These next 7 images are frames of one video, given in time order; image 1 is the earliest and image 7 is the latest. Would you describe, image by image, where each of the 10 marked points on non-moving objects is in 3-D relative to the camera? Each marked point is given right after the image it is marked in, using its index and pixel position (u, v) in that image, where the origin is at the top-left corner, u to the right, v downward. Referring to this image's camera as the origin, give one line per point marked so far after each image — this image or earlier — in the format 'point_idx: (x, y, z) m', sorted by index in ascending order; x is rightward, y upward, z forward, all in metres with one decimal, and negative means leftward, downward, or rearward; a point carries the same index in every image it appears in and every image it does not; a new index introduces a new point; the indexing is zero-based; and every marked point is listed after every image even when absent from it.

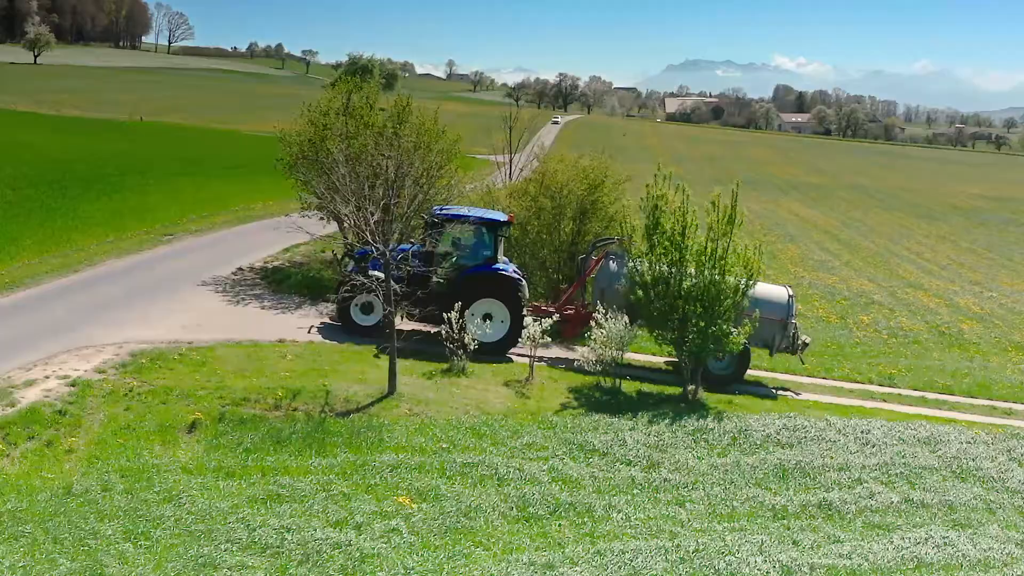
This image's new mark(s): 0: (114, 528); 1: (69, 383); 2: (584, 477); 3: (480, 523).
0: (-4.0, -2.4, +8.3) m
1: (-6.7, -1.5, +12.6) m
2: (+1.0, -2.6, +11.4) m
3: (-0.4, -2.8, +9.6) m
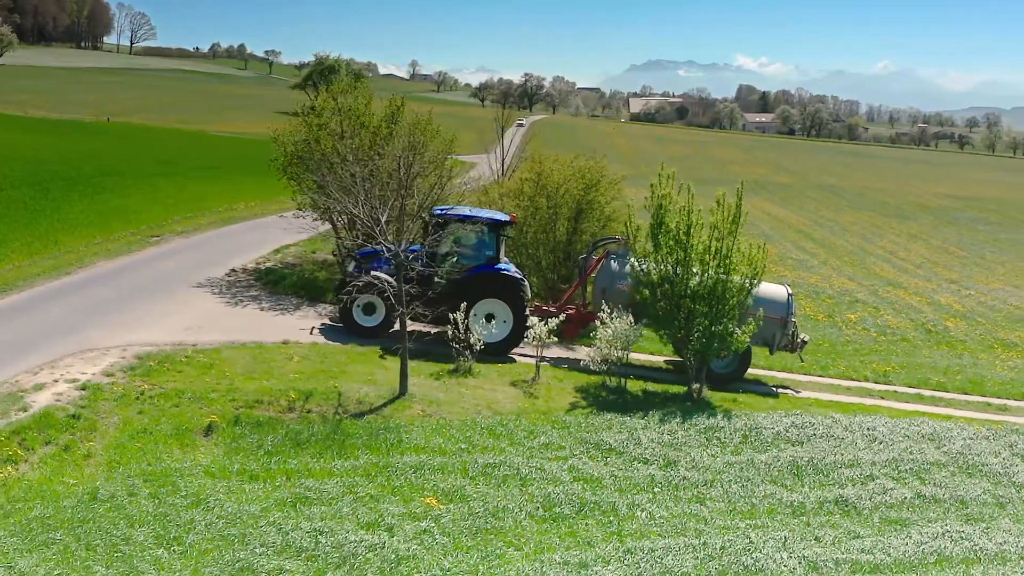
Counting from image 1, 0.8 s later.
0: (-3.6, -2.4, +8.2) m
1: (-6.5, -1.5, +12.4) m
2: (+1.3, -2.6, +11.5) m
3: (0.0, -2.8, +9.6) m
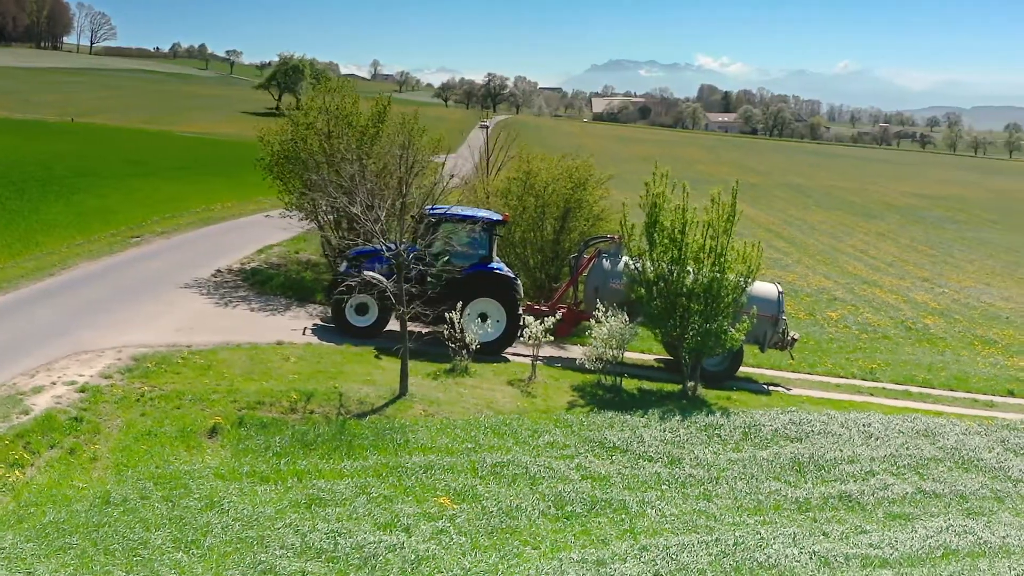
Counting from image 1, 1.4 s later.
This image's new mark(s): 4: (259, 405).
0: (-3.4, -2.5, +8.1) m
1: (-6.4, -1.5, +12.2) m
2: (+1.4, -2.6, +11.5) m
3: (+0.1, -2.7, +9.6) m
4: (-3.9, -1.8, +12.6) m
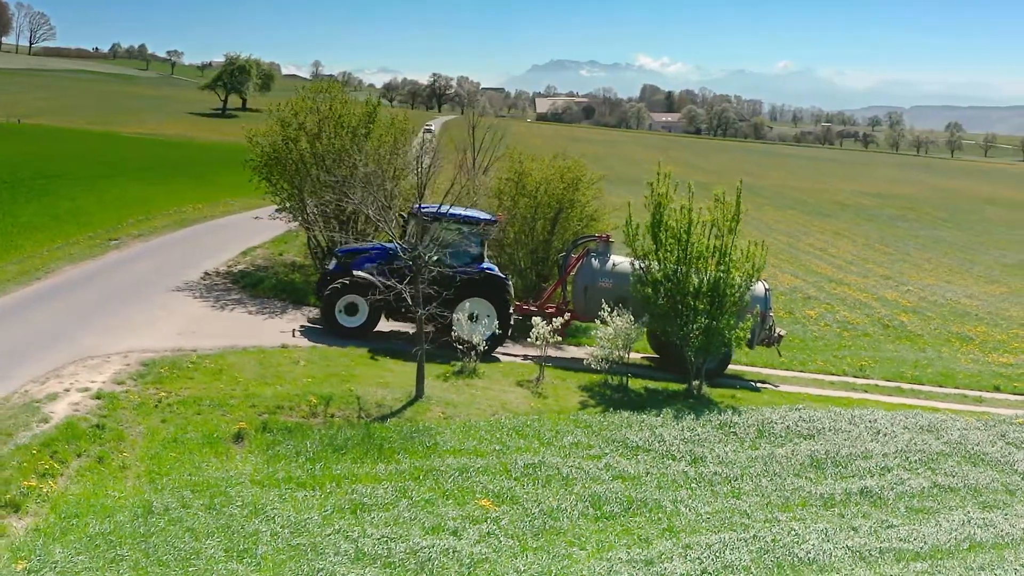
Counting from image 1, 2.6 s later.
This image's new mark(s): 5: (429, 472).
0: (-2.9, -2.5, +7.9) m
1: (-6.0, -1.6, +11.9) m
2: (+1.8, -2.6, +11.6) m
3: (+0.6, -2.8, +9.6) m
4: (-3.5, -1.8, +12.4) m
5: (-1.1, -2.3, +10.5) m
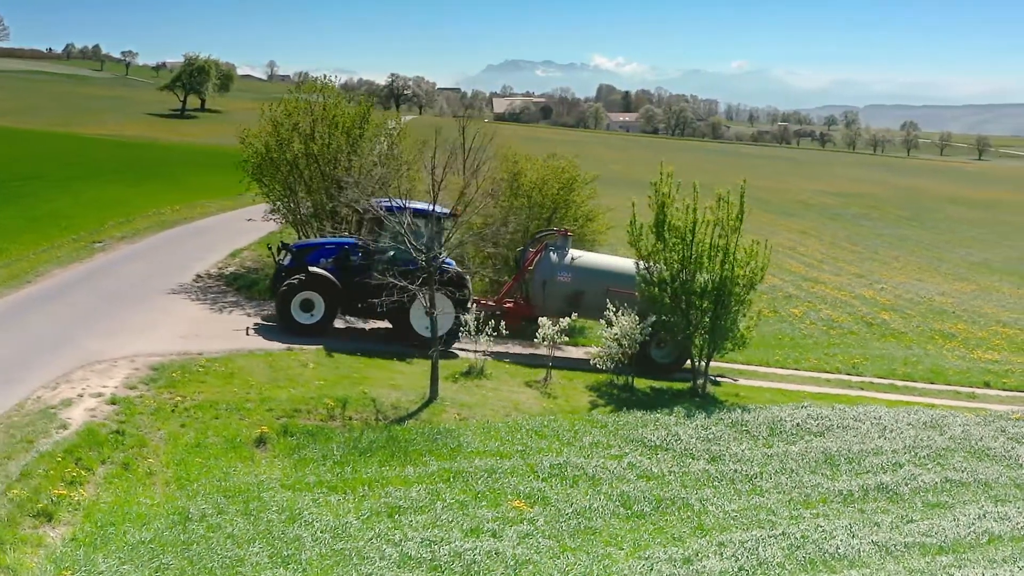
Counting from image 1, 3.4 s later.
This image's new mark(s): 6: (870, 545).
0: (-2.4, -2.5, +7.8) m
1: (-5.7, -1.6, +11.7) m
2: (+2.2, -2.6, +11.6) m
3: (+1.0, -2.8, +9.7) m
4: (-3.2, -1.9, +12.3) m
5: (-0.7, -2.4, +10.5) m
6: (+4.4, -3.2, +10.1) m
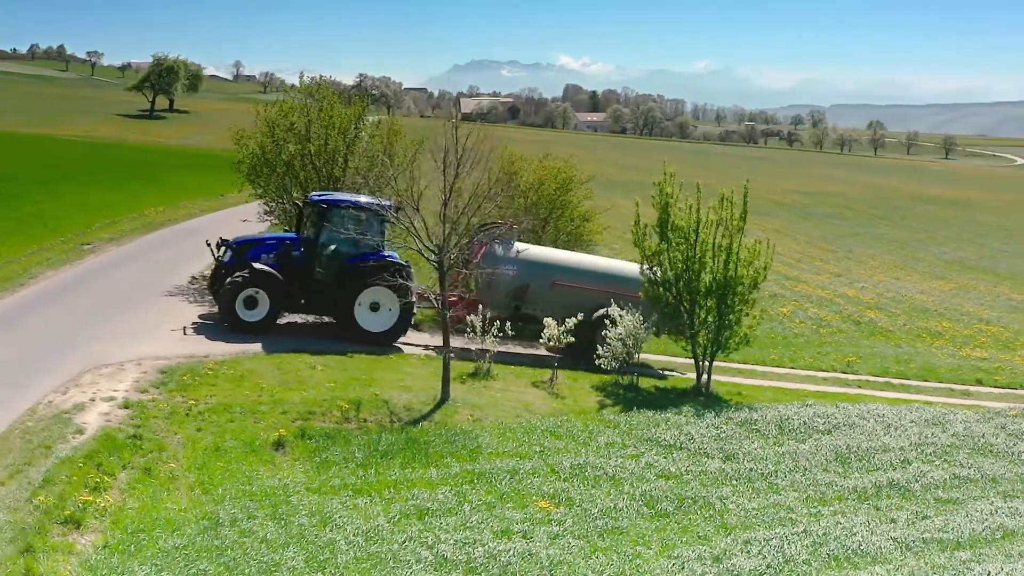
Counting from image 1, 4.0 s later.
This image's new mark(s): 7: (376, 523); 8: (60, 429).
0: (-2.1, -2.5, +7.8) m
1: (-5.5, -1.7, +11.5) m
2: (+2.4, -2.6, +11.7) m
3: (+1.3, -2.8, +9.7) m
4: (-3.0, -1.9, +12.2) m
5: (-0.4, -2.4, +10.5) m
6: (+4.7, -3.2, +10.2) m
7: (-1.4, -2.5, +8.7) m
8: (-5.6, -1.8, +10.3) m
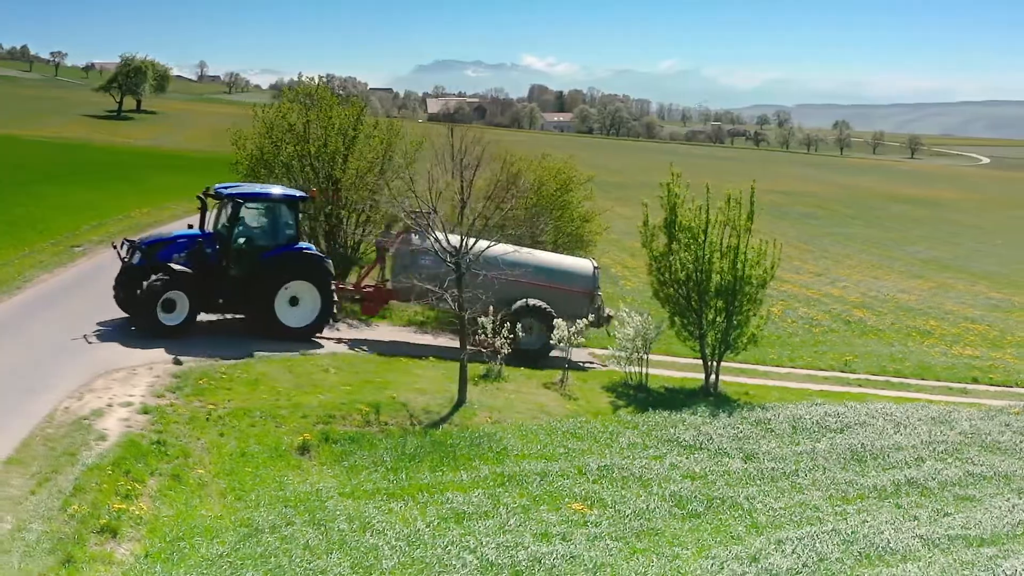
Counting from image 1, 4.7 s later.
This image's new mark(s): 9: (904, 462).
0: (-1.6, -2.6, +7.7) m
1: (-5.1, -1.7, +11.4) m
2: (+2.8, -2.6, +11.7) m
3: (+1.7, -2.8, +9.7) m
4: (-2.6, -1.9, +12.1) m
5: (0.0, -2.4, +10.4) m
6: (+5.1, -3.2, +10.3) m
7: (-1.0, -2.5, +8.6) m
8: (-5.3, -1.8, +10.1) m
9: (+6.4, -2.9, +13.5) m
